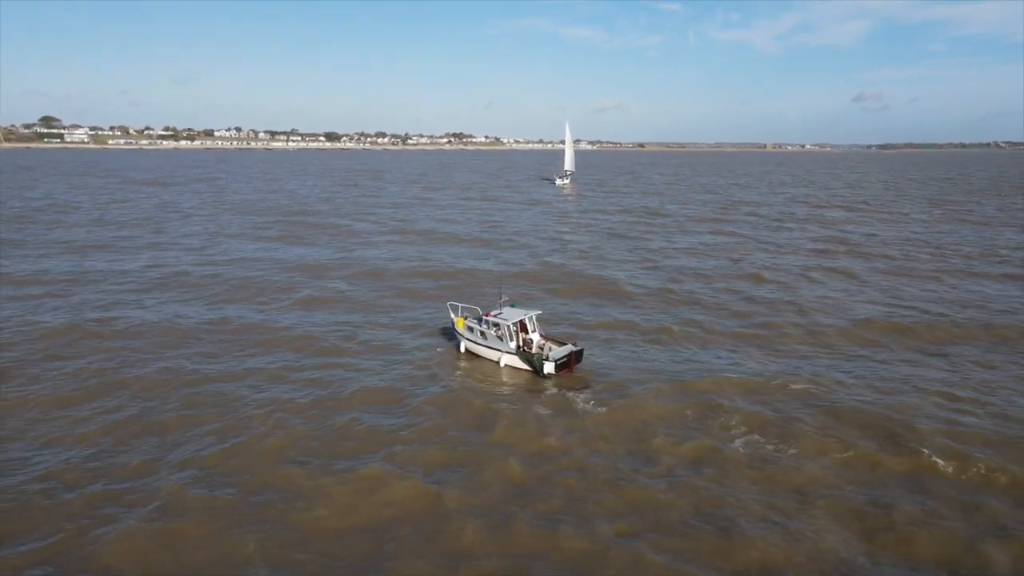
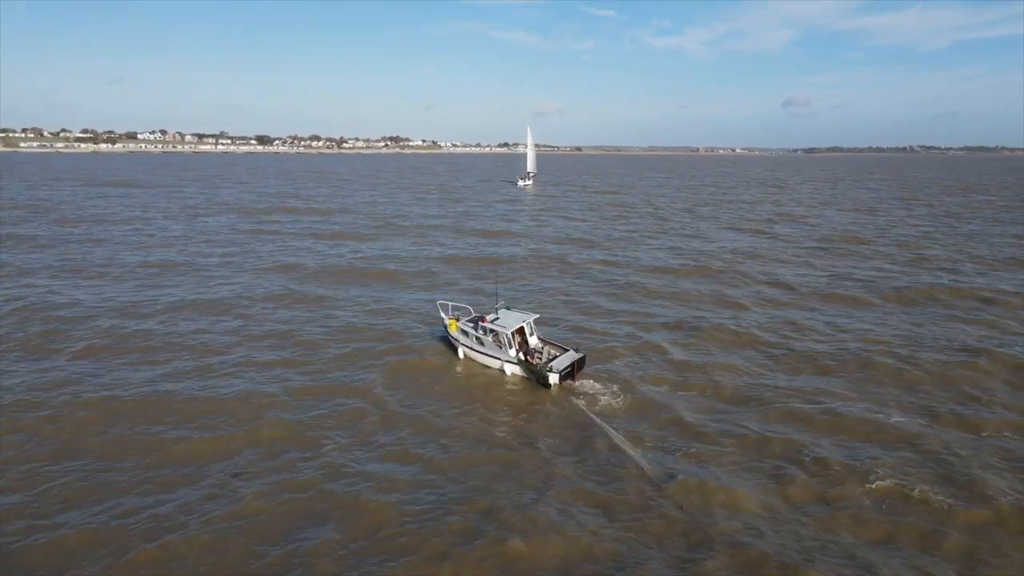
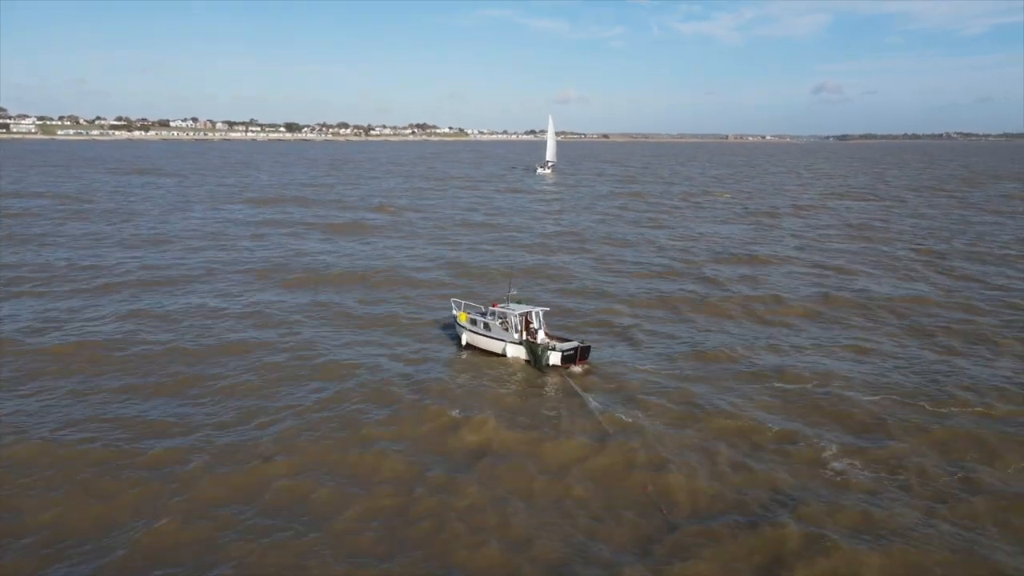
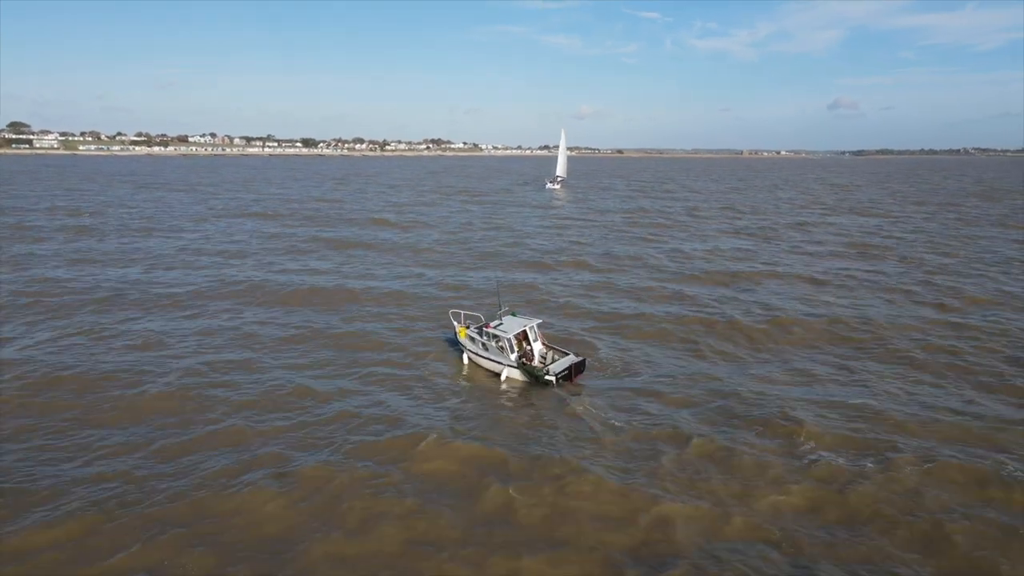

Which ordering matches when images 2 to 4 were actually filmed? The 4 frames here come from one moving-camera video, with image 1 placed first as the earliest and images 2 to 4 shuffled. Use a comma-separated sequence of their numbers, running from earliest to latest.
4, 3, 2
